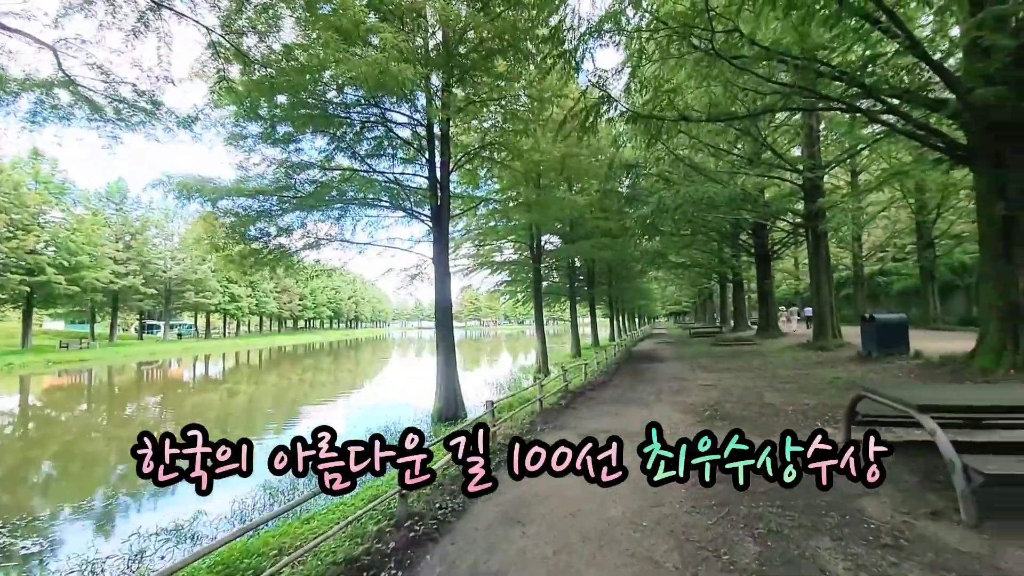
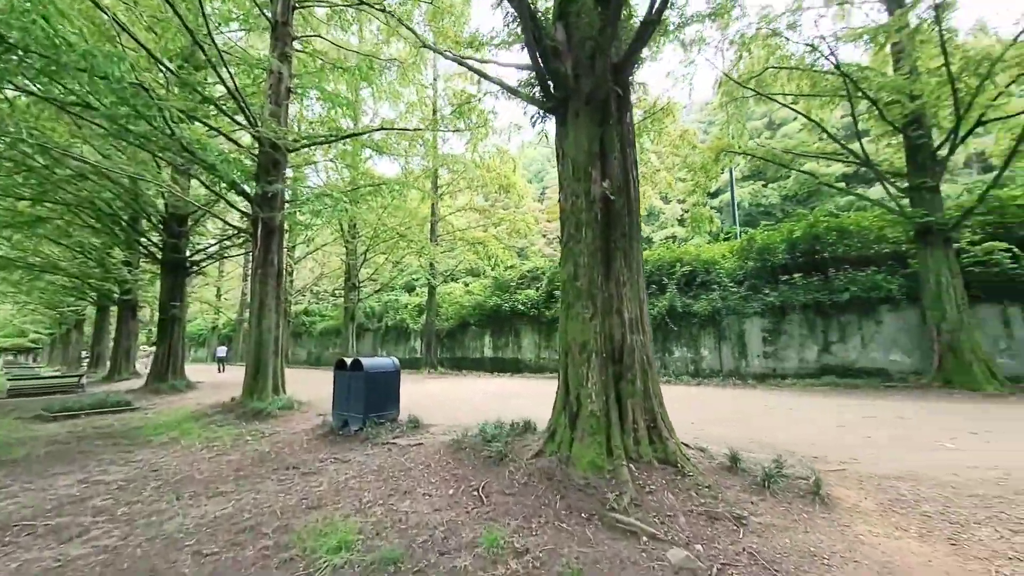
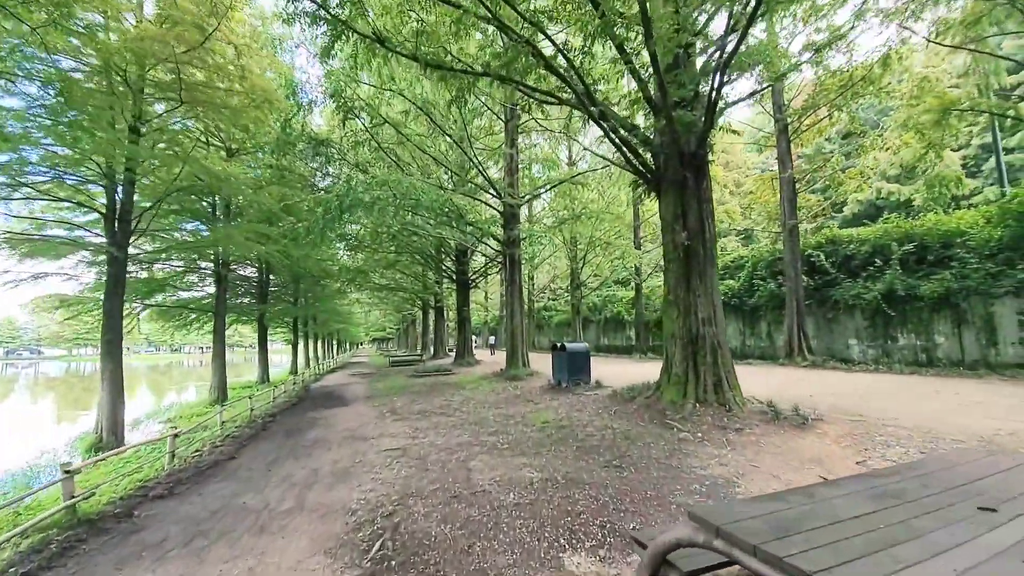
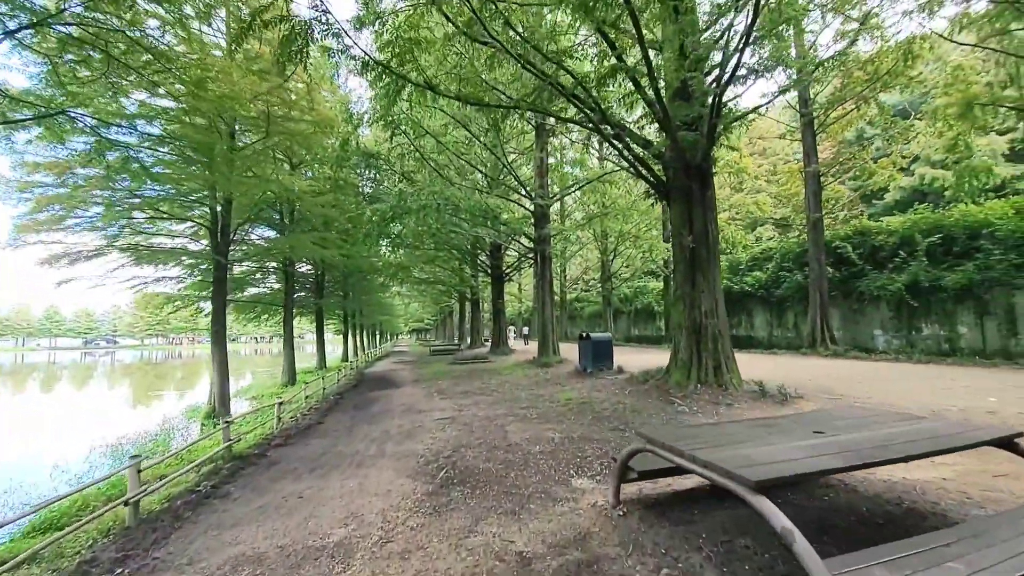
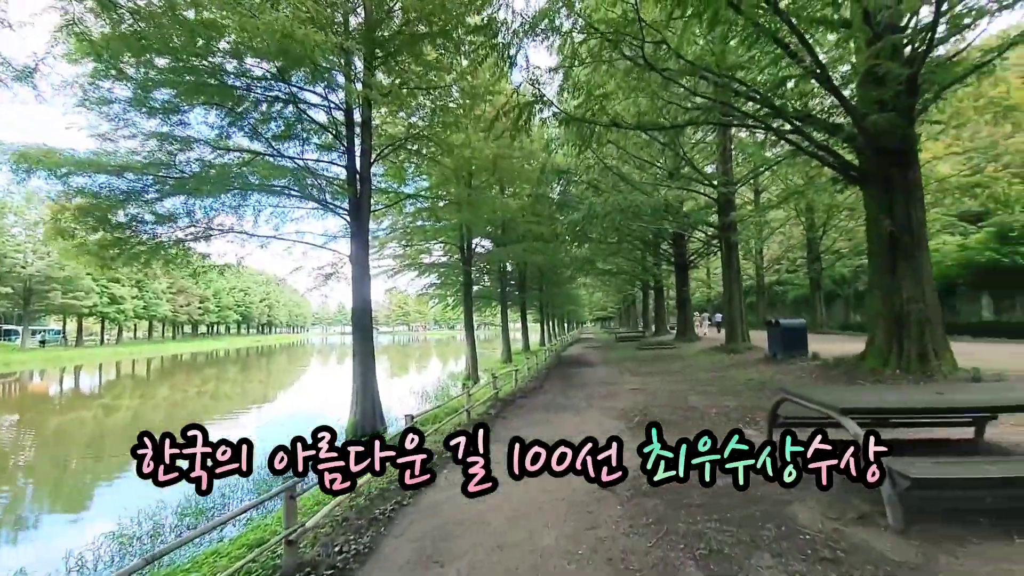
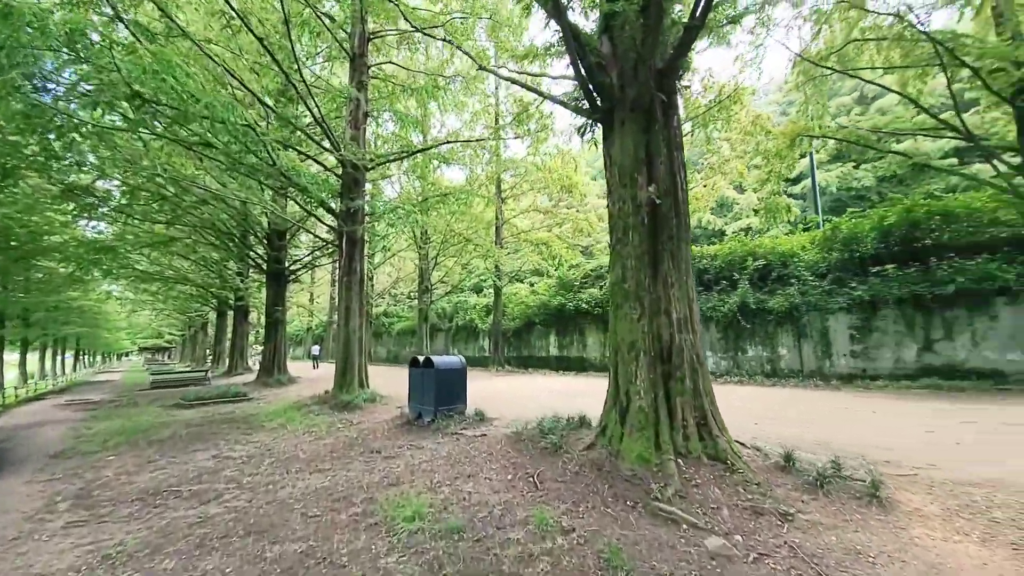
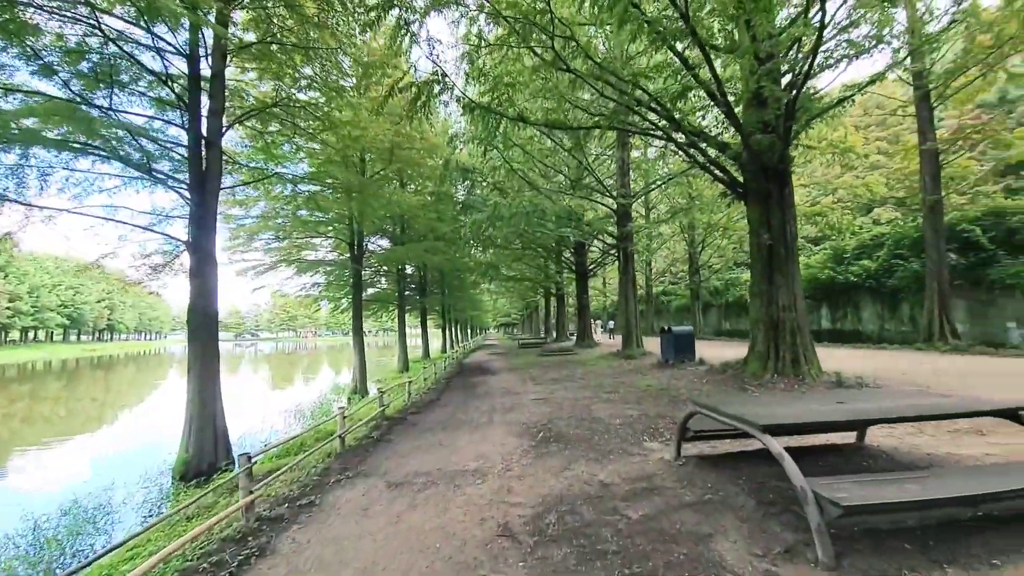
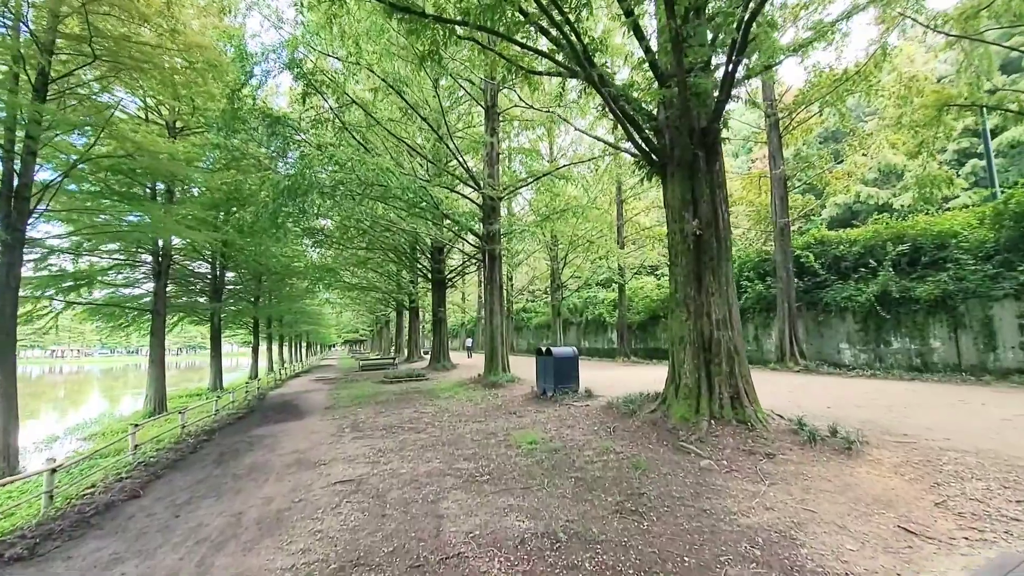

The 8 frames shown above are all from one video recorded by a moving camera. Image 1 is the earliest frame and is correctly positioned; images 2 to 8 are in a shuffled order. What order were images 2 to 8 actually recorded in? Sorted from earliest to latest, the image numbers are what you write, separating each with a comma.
5, 7, 4, 3, 8, 6, 2
